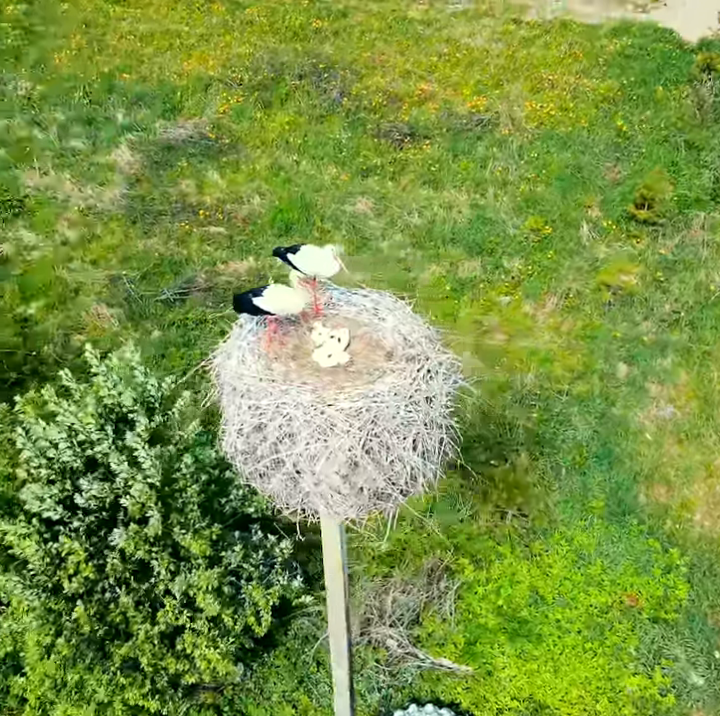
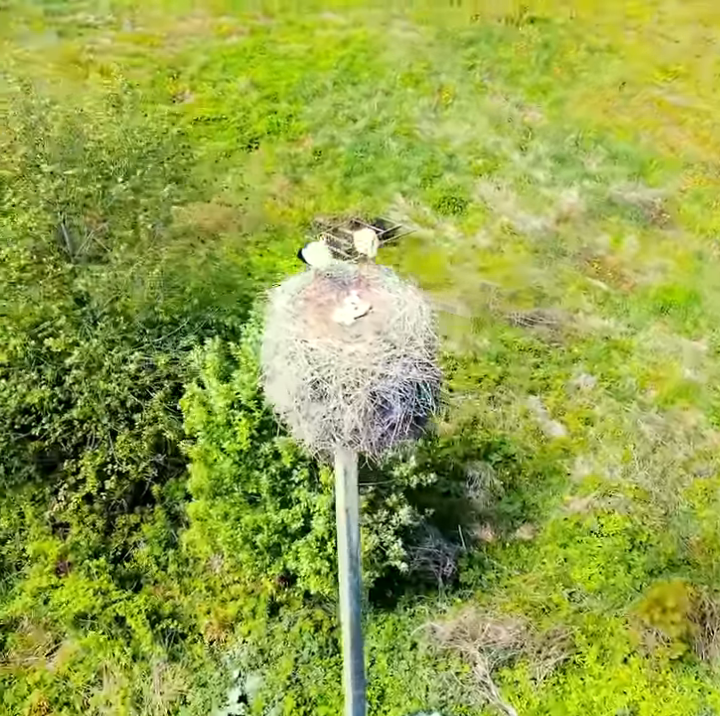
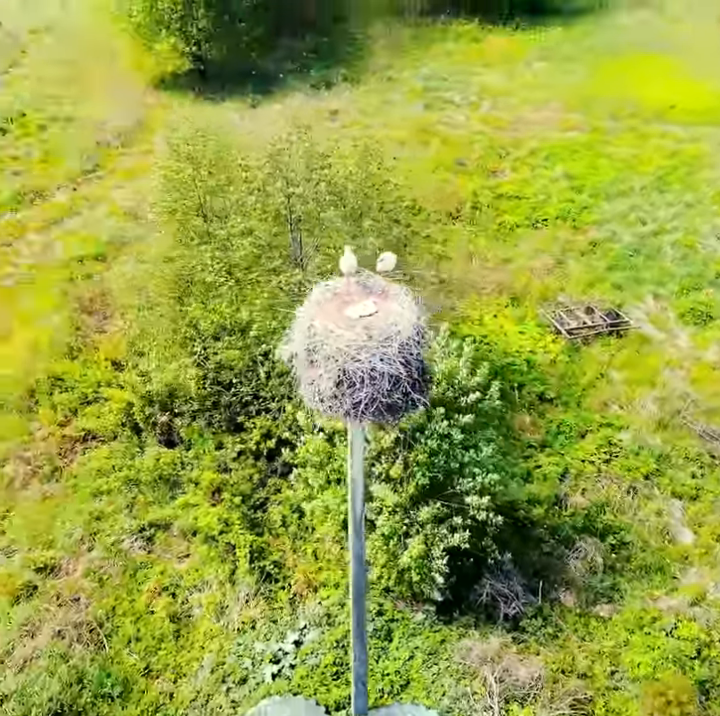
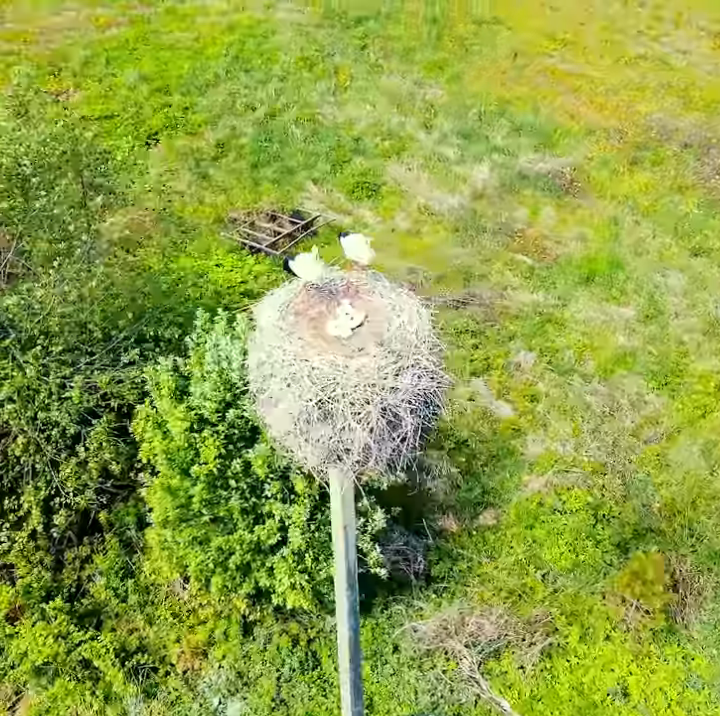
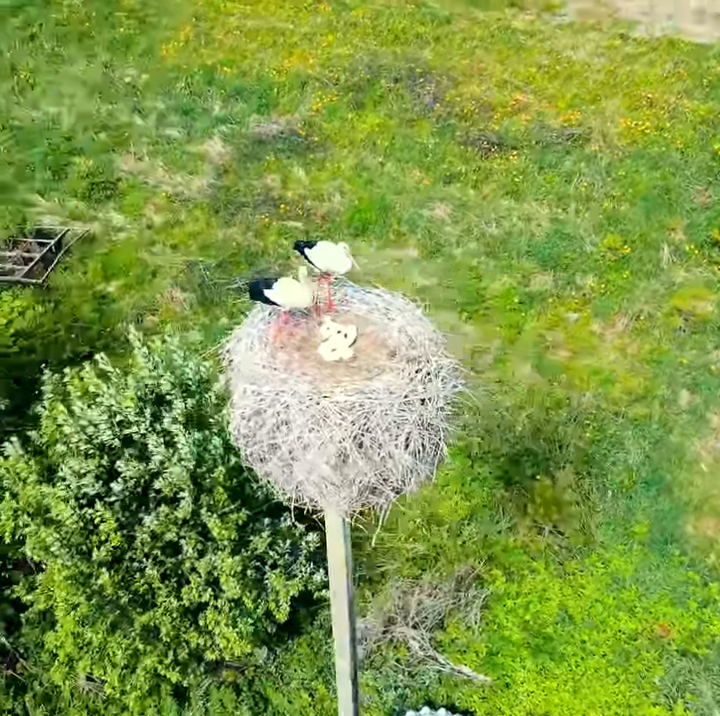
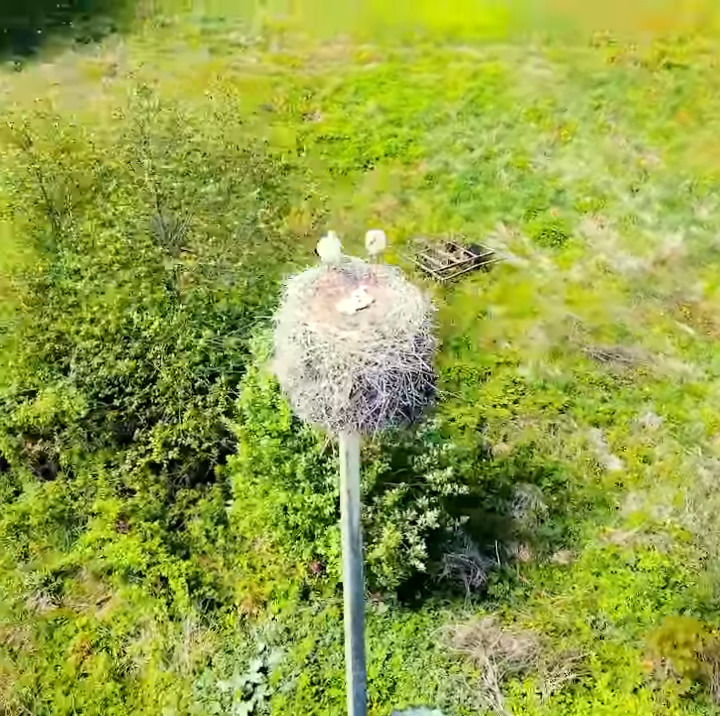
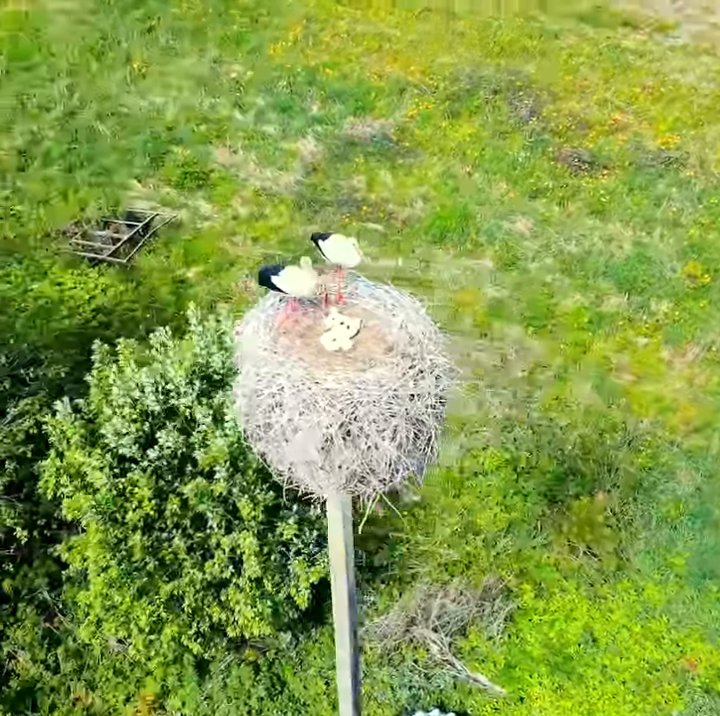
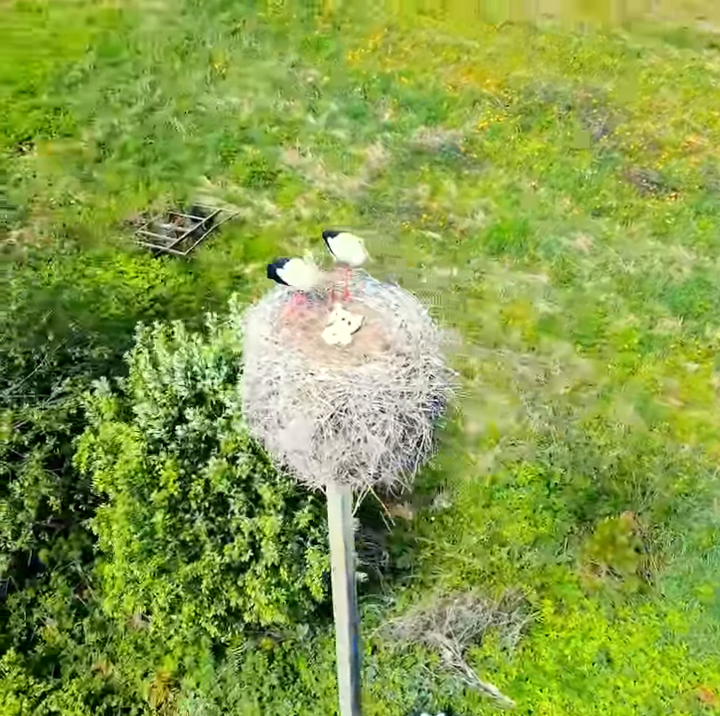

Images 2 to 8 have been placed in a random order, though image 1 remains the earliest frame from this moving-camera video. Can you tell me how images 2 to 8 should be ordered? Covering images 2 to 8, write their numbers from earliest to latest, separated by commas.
5, 7, 8, 4, 2, 6, 3
